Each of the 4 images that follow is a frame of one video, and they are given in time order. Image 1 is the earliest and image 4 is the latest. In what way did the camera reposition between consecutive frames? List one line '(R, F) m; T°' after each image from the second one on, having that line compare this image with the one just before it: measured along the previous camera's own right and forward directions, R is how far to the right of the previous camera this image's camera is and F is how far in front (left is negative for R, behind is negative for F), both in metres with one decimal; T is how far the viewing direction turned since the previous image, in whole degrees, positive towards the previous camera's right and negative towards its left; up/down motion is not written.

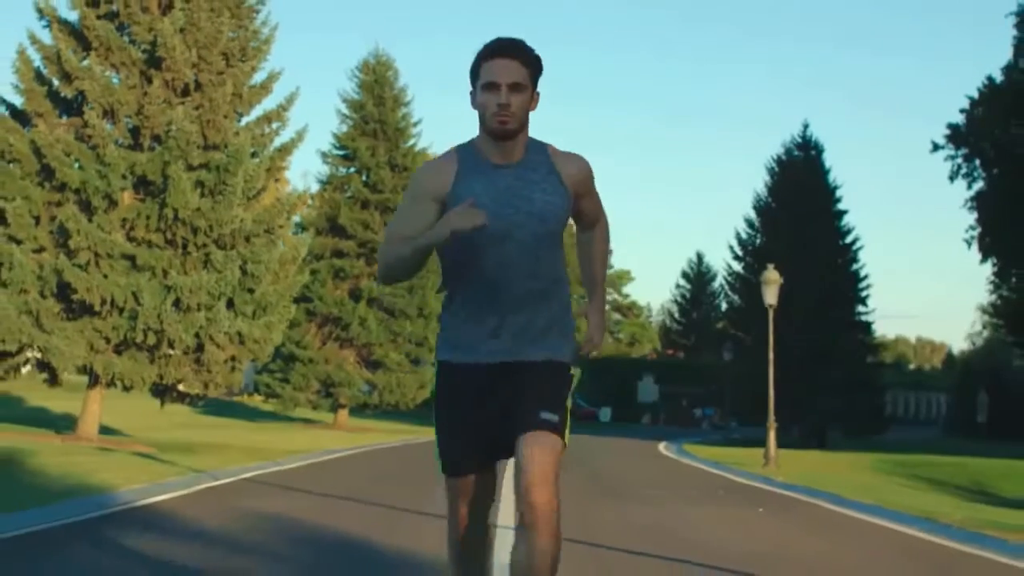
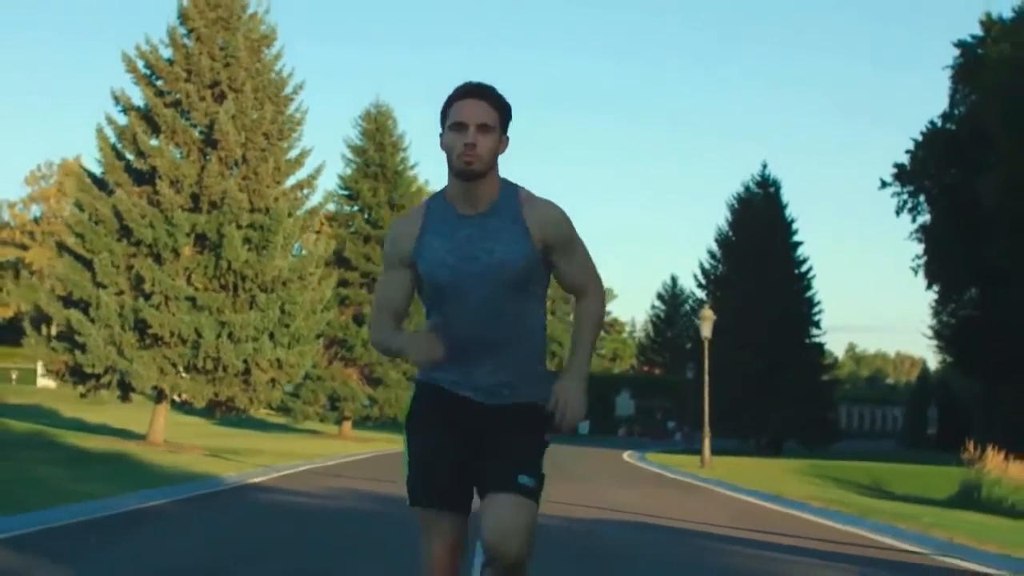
(0.0, -6.2) m; +1°
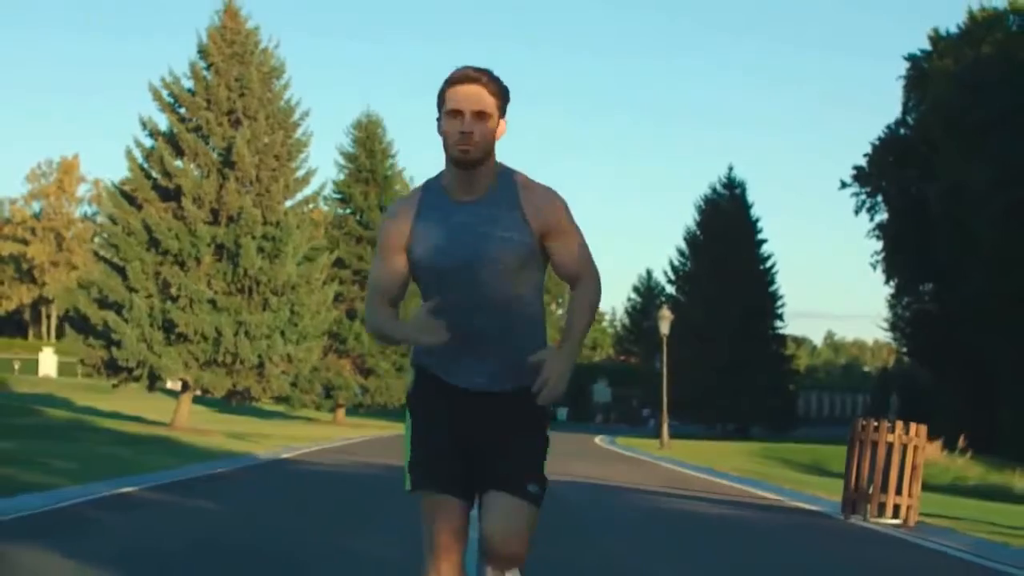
(0.0, -4.4) m; +1°
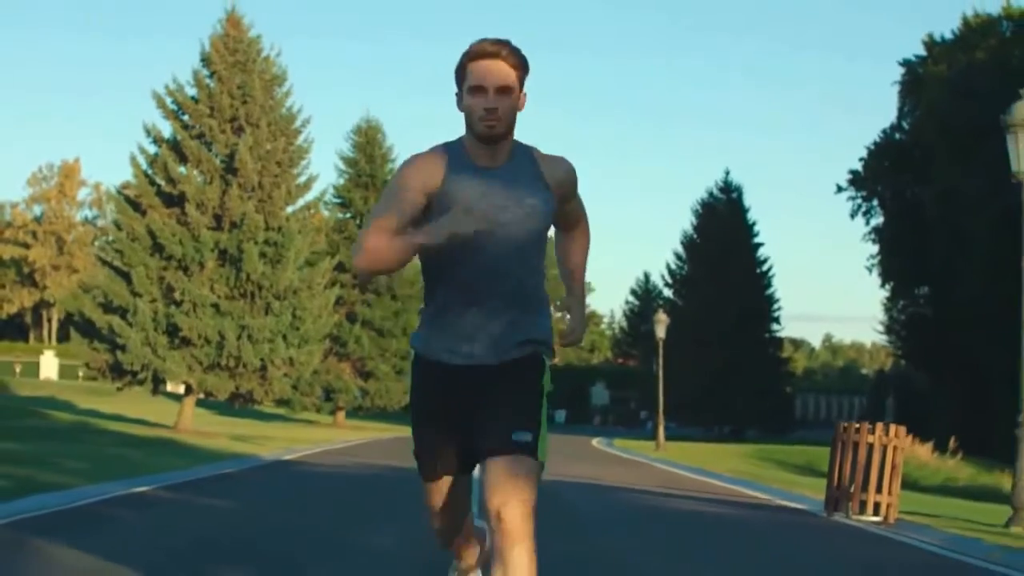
(0.0, -0.6) m; 0°
